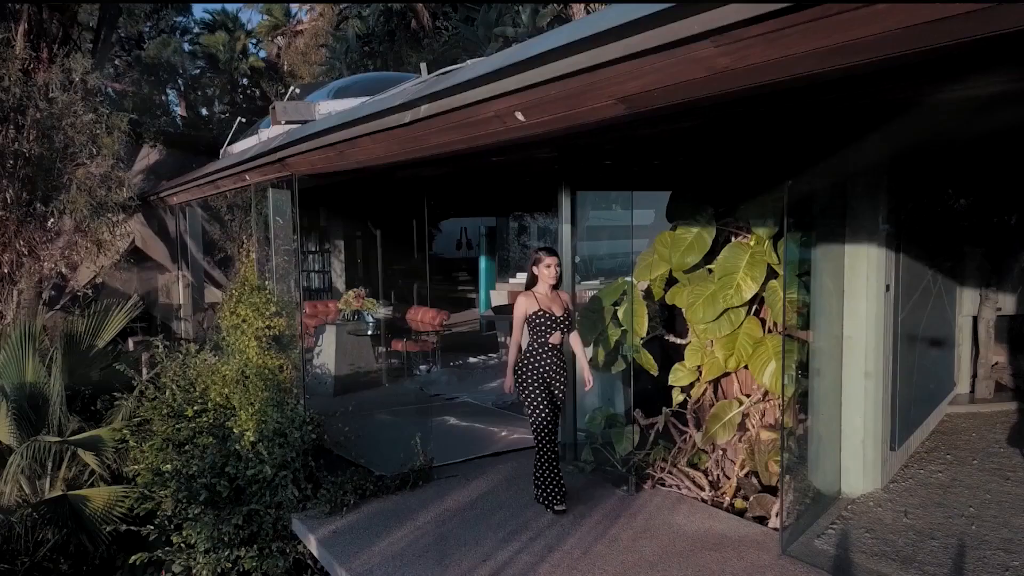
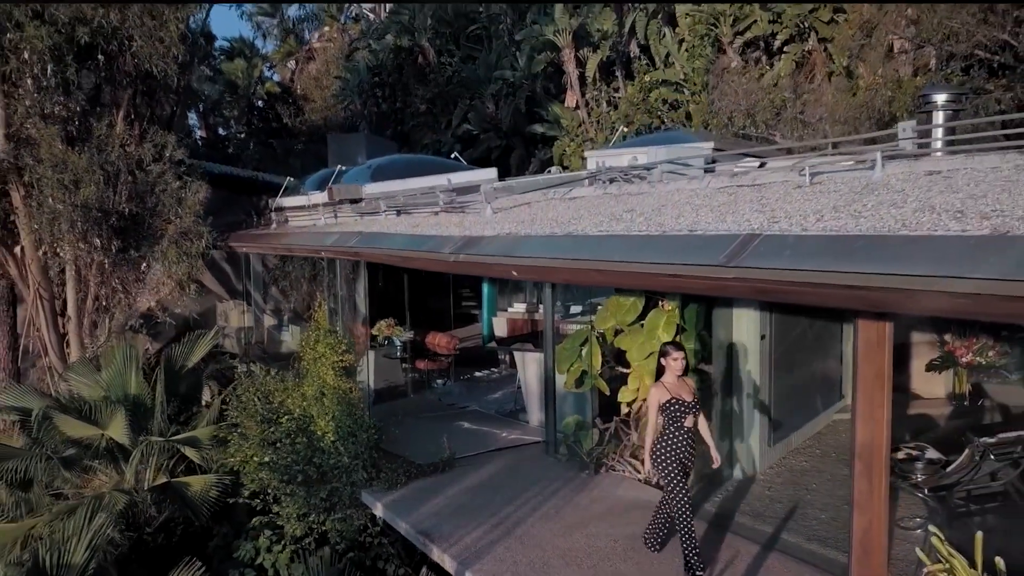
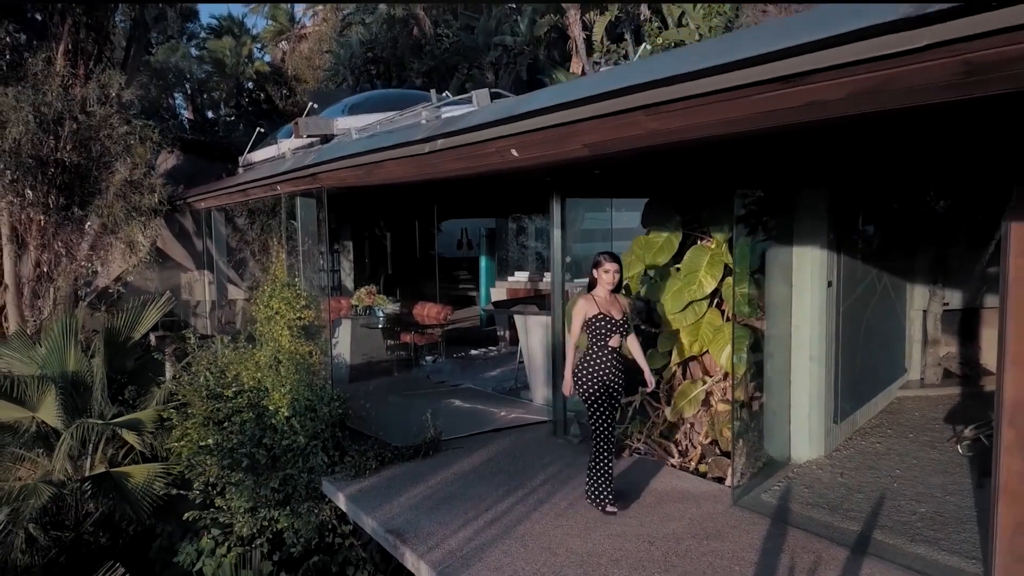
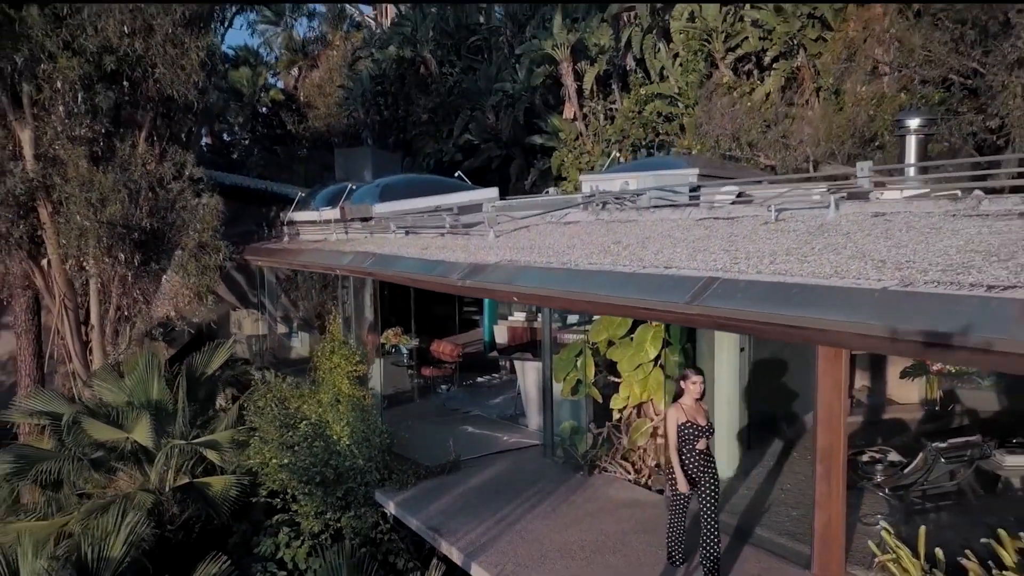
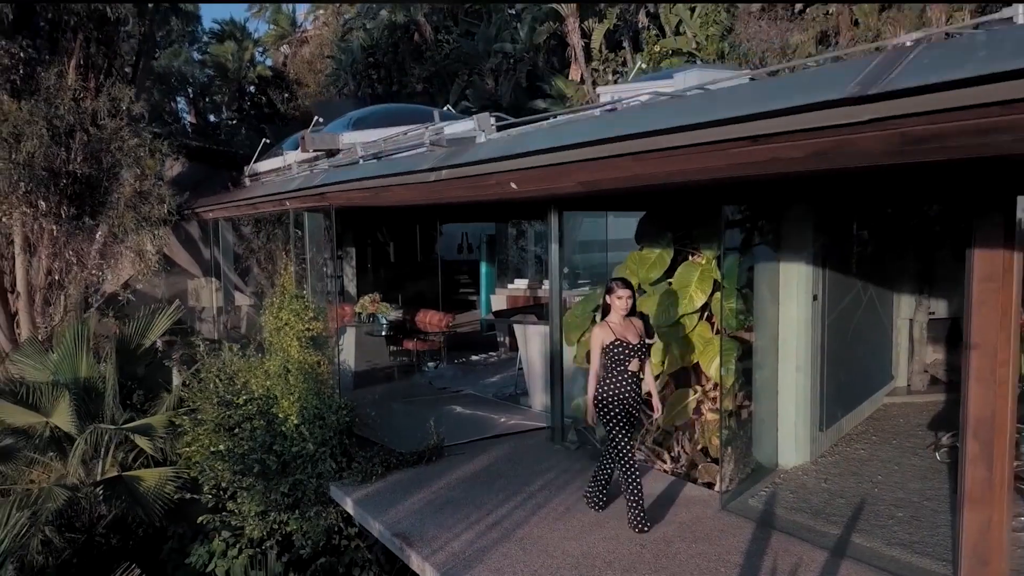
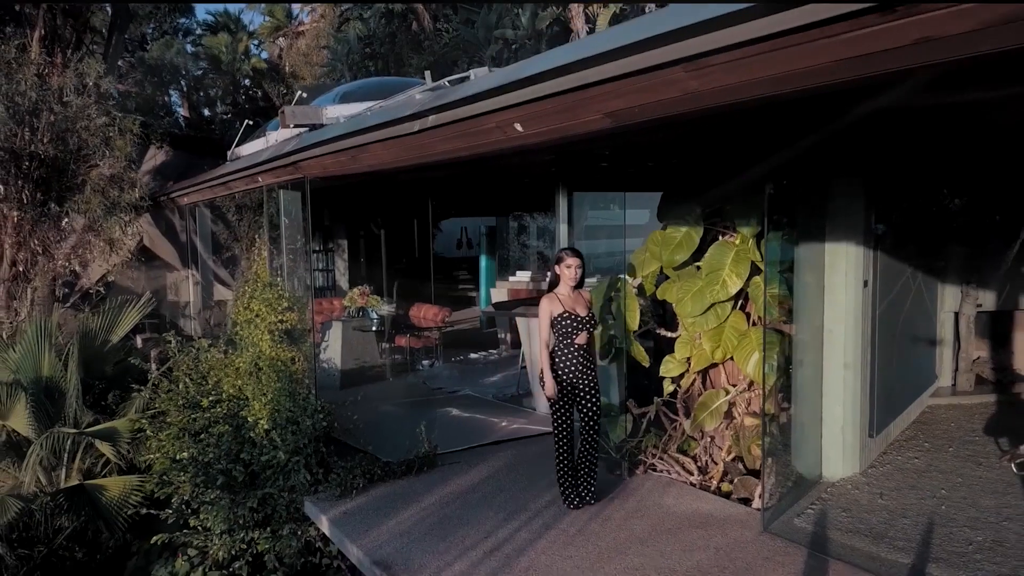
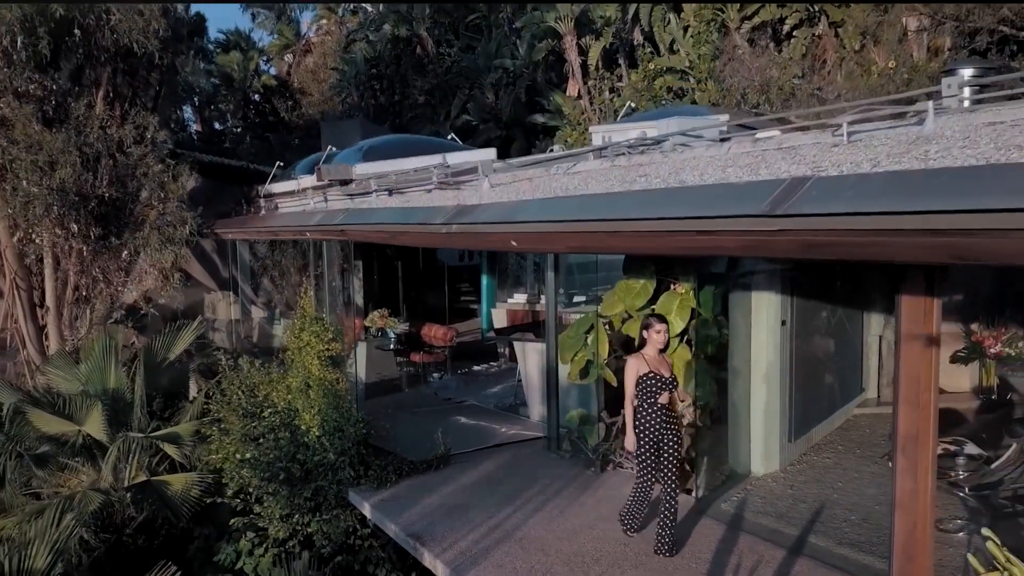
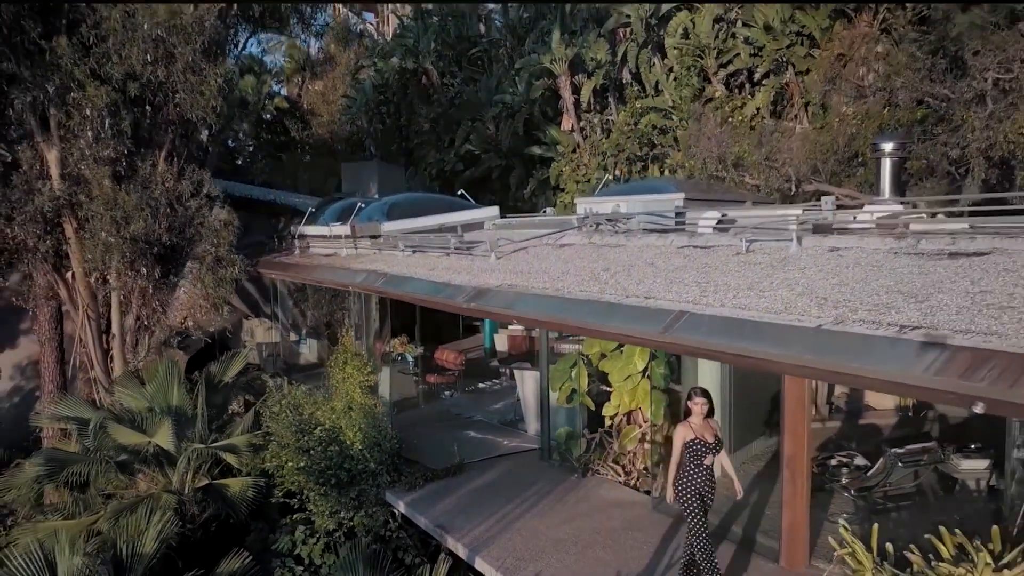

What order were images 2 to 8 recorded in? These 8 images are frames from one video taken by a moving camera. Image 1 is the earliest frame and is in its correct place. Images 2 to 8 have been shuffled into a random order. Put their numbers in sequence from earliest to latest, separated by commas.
6, 3, 5, 7, 2, 4, 8
